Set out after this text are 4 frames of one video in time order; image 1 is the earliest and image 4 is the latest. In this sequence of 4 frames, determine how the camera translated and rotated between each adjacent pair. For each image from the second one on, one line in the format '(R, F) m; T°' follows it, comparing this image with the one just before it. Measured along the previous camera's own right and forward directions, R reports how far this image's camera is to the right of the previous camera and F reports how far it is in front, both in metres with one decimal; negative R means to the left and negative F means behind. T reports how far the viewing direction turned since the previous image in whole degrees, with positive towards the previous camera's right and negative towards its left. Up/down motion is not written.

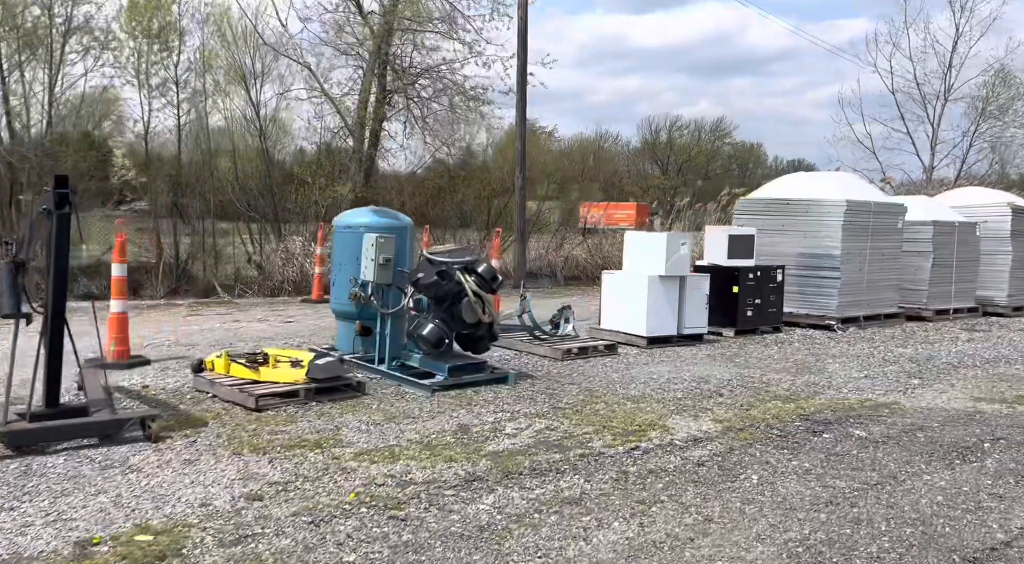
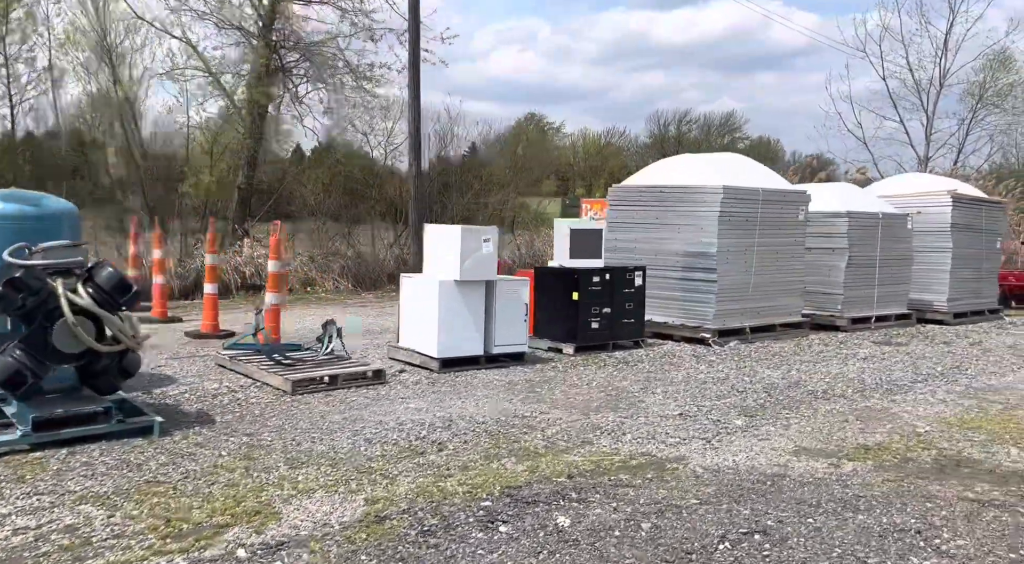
(+2.3, +2.0) m; 0°
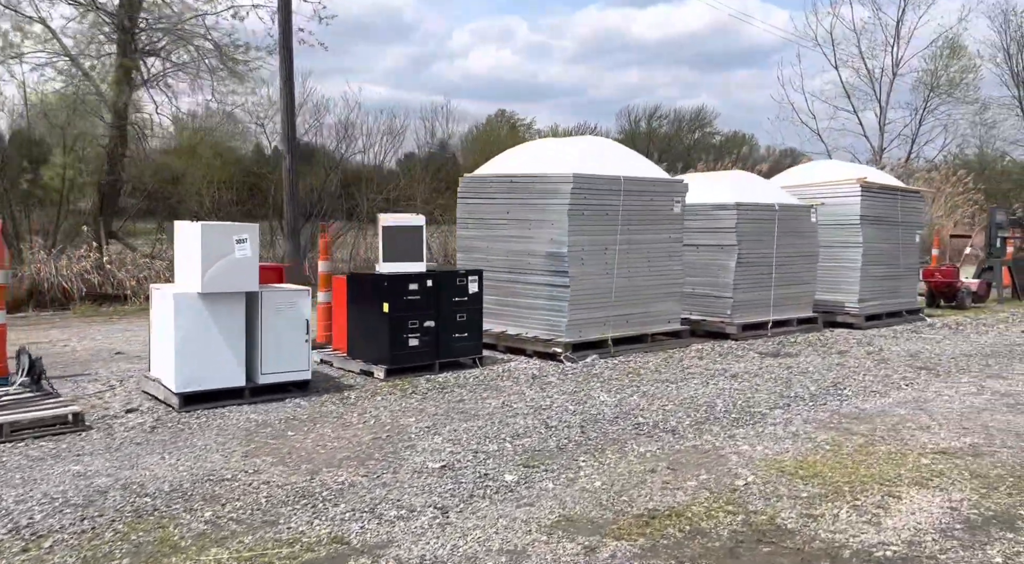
(+1.7, +1.6) m; +2°
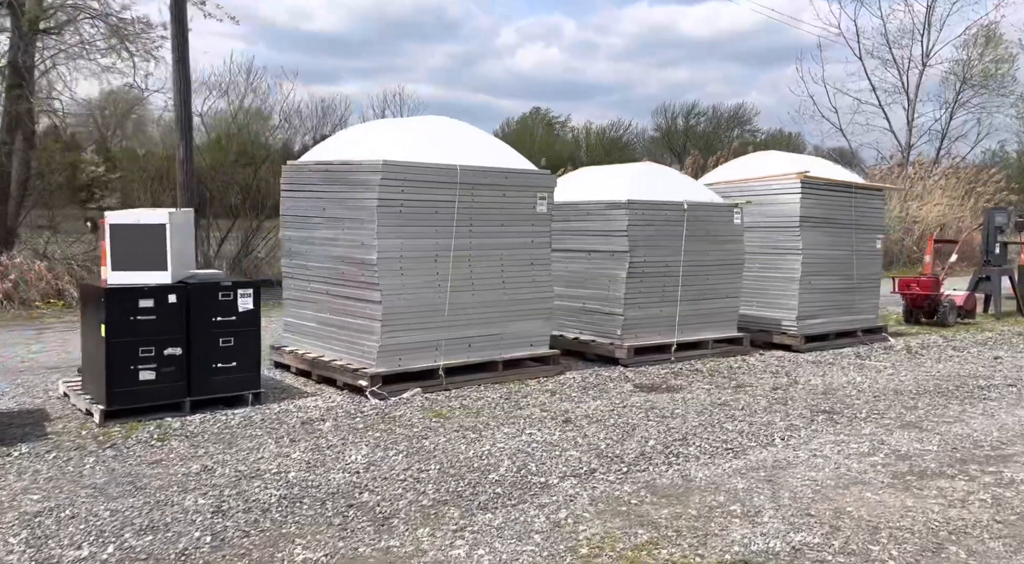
(+2.1, +2.0) m; -2°
